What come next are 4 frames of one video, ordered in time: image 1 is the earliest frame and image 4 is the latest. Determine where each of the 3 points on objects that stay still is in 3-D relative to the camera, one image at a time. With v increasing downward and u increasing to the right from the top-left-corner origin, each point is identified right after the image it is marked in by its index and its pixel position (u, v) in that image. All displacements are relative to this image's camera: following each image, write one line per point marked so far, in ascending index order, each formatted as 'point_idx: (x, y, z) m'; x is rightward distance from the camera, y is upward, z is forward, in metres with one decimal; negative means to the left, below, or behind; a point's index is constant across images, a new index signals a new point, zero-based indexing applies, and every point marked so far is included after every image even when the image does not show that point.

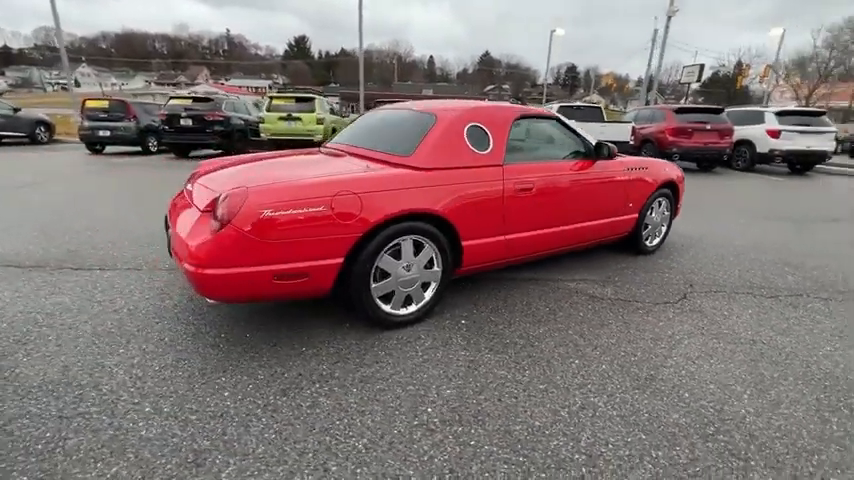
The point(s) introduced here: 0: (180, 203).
0: (-1.8, +0.2, +2.9) m
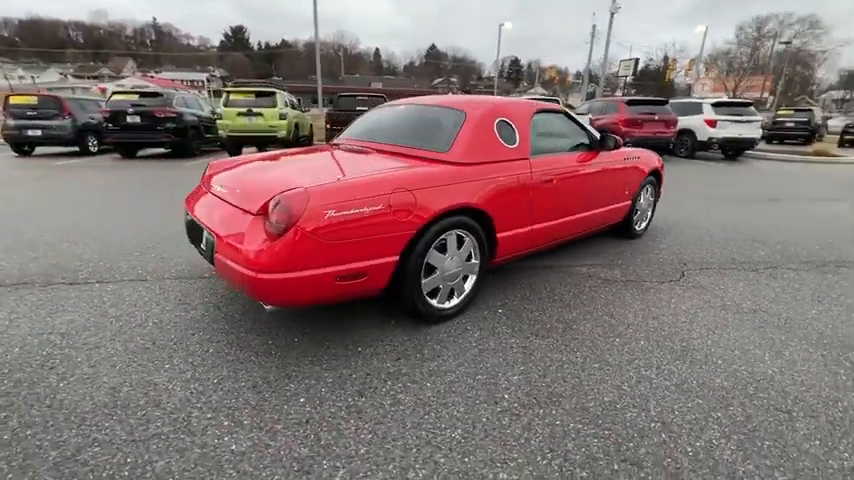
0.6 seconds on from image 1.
0: (-1.5, +0.2, +2.7) m
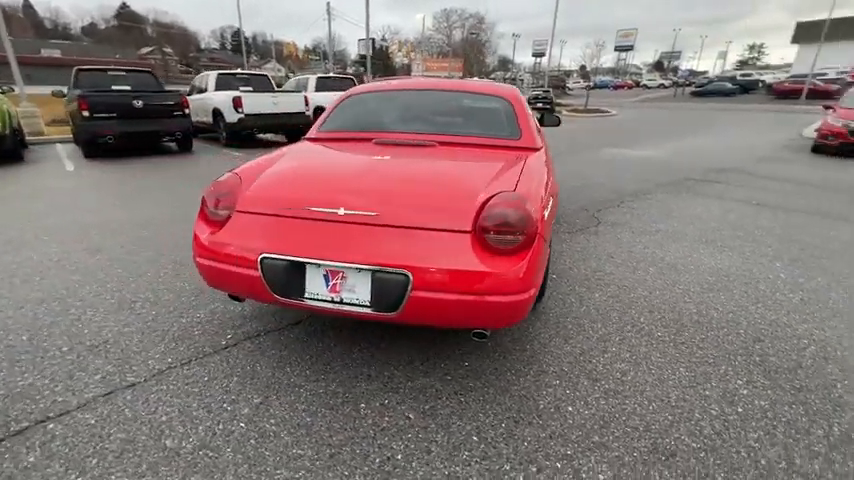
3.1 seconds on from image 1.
0: (-0.5, 0.0, +2.0) m
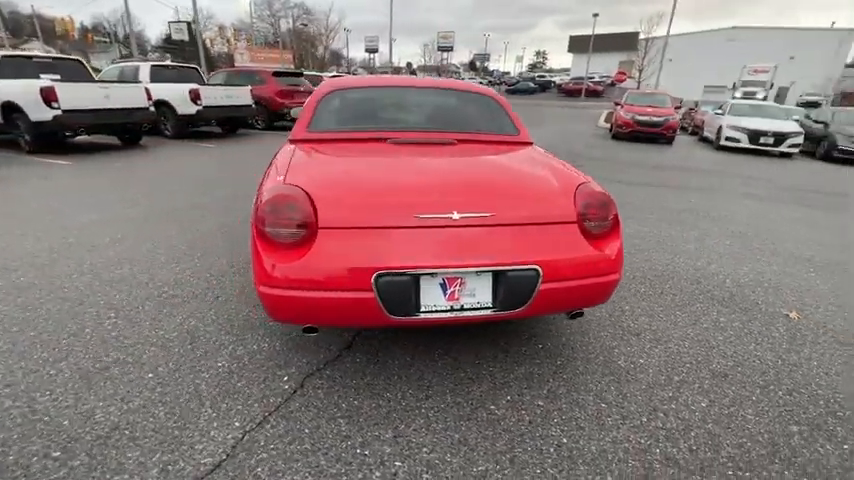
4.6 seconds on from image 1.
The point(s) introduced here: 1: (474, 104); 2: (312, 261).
0: (+0.1, 0.0, +1.9) m
1: (+0.4, +1.2, +3.4) m
2: (-0.6, -0.1, +1.8) m
